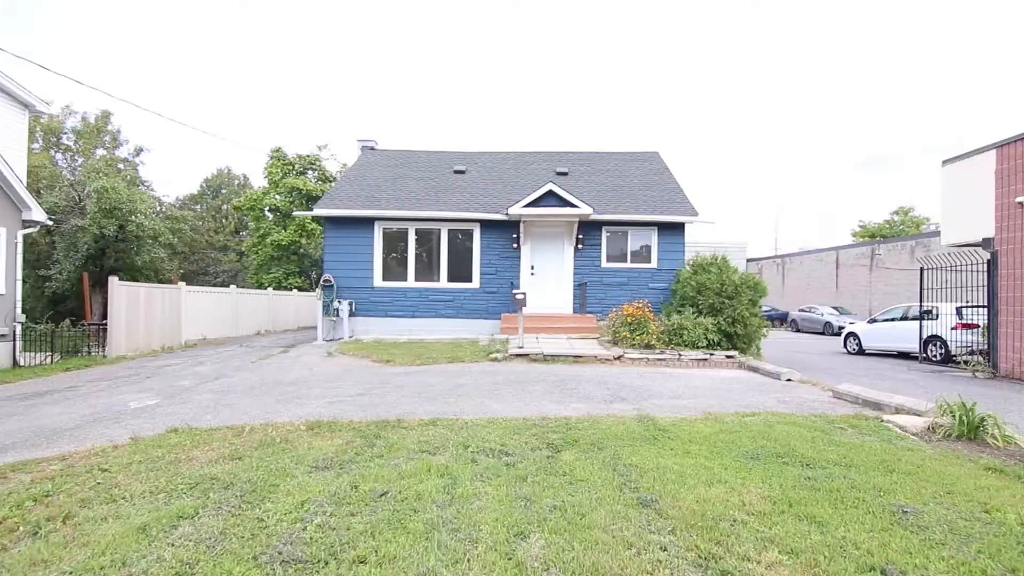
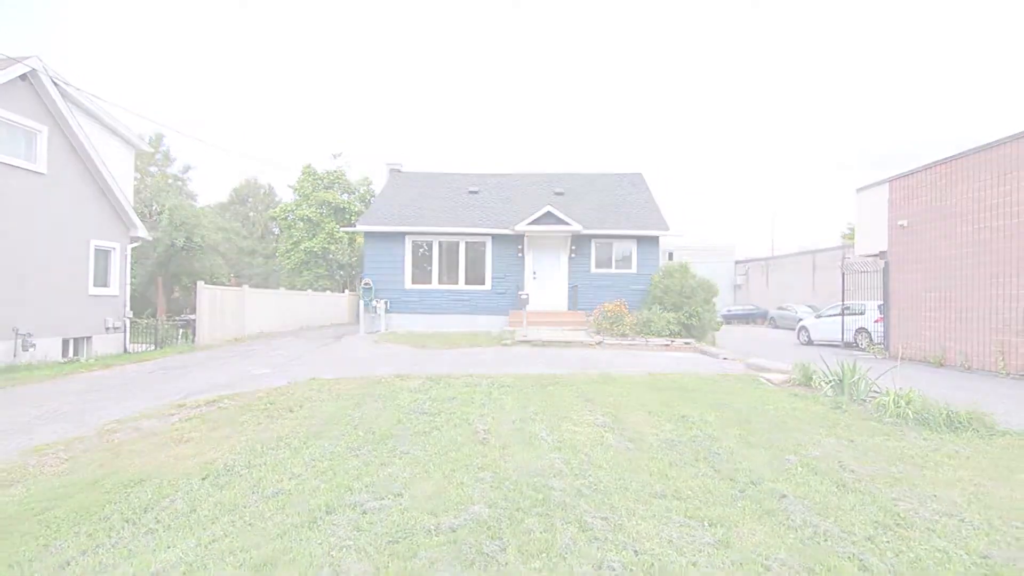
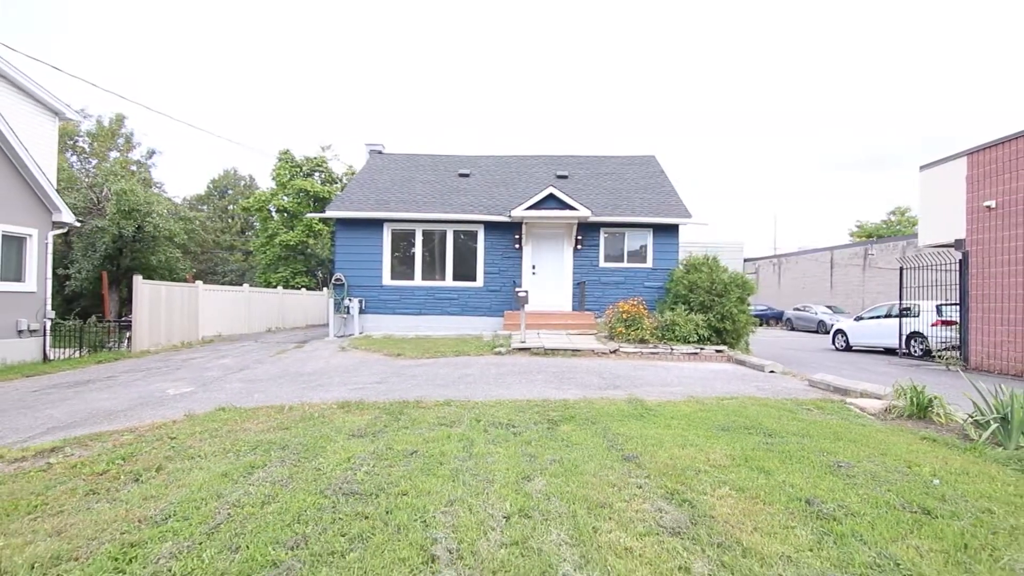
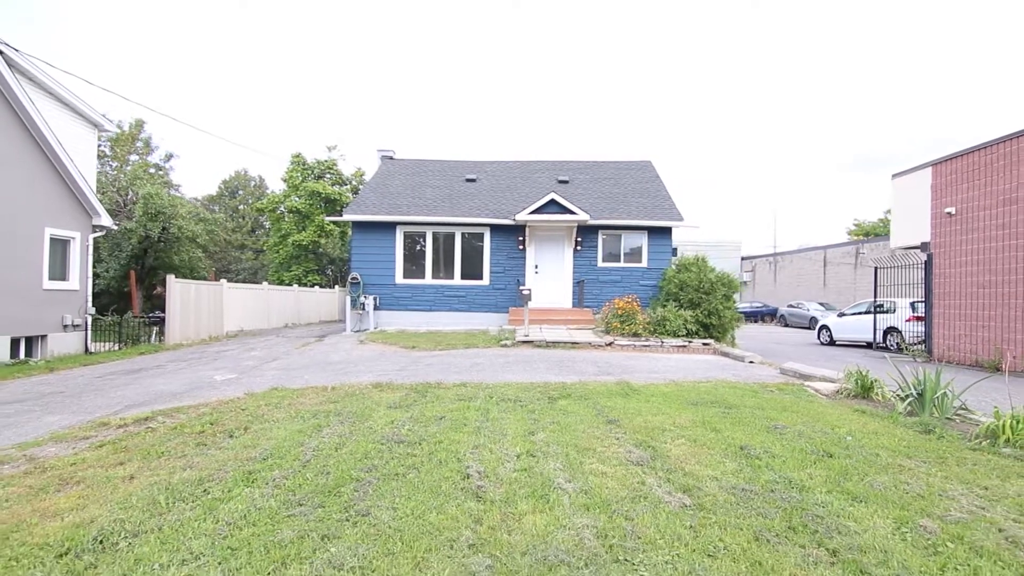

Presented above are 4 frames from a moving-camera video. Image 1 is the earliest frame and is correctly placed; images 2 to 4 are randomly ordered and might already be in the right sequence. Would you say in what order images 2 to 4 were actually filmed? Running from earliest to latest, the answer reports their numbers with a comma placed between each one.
3, 4, 2
